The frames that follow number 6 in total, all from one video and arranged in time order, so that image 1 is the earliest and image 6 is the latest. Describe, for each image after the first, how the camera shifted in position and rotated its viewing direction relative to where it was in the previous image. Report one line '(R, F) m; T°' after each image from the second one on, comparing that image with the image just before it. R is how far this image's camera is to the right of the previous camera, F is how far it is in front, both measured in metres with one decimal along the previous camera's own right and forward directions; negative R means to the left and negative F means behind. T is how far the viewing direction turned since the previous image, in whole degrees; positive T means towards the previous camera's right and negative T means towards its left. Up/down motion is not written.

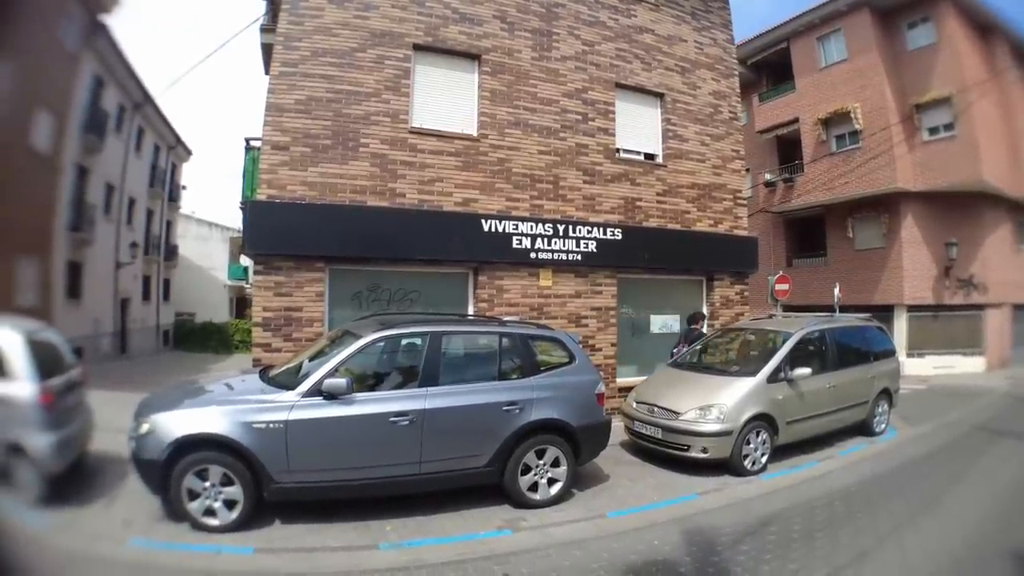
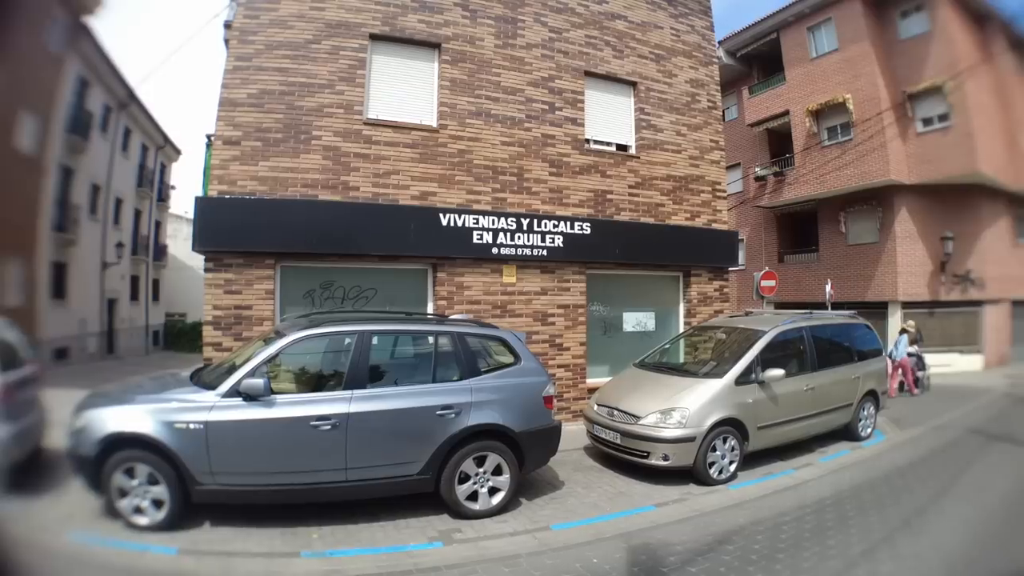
(+0.5, +0.3) m; 0°
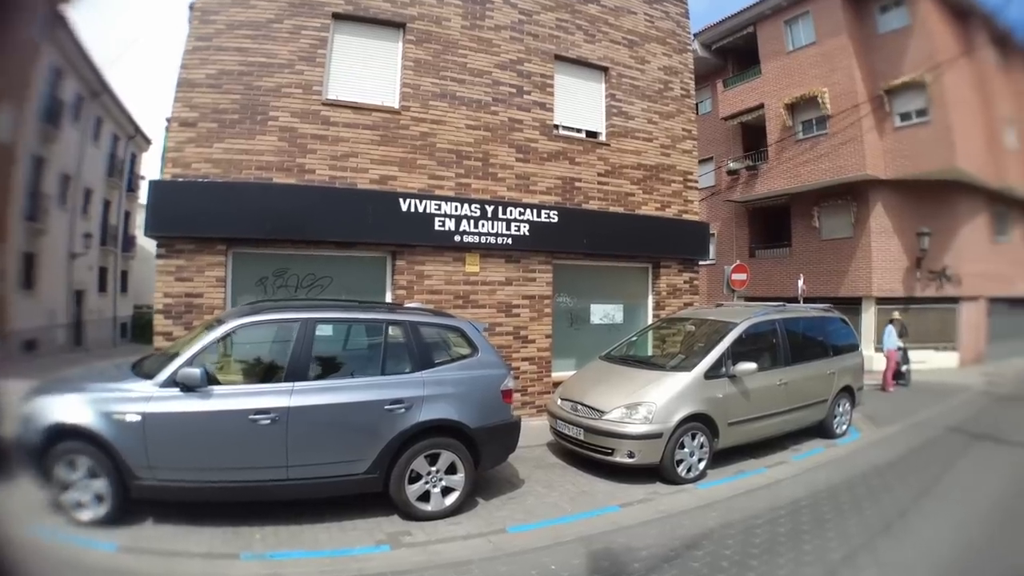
(+0.2, +0.2) m; +1°
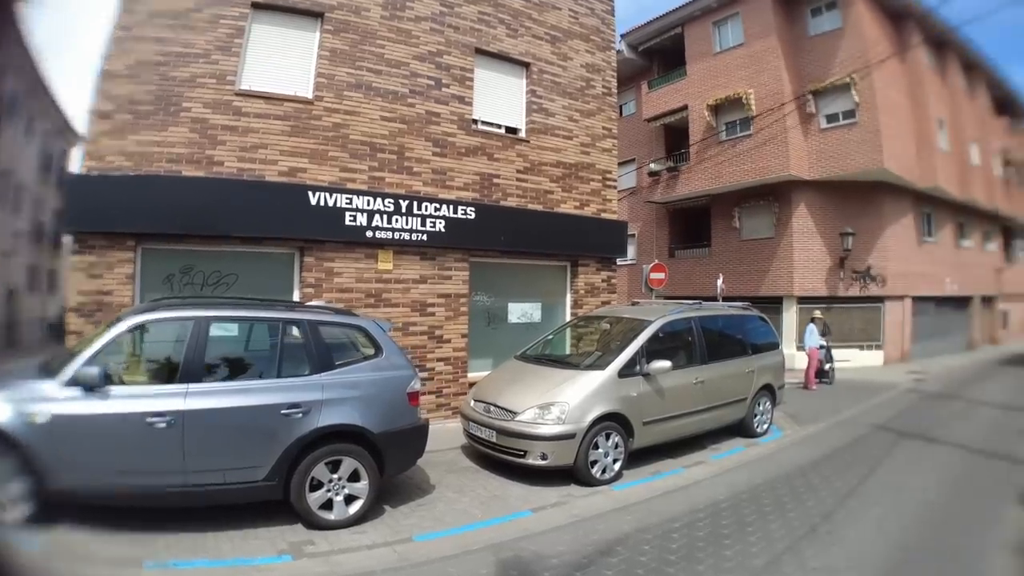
(+0.5, +0.1) m; +2°
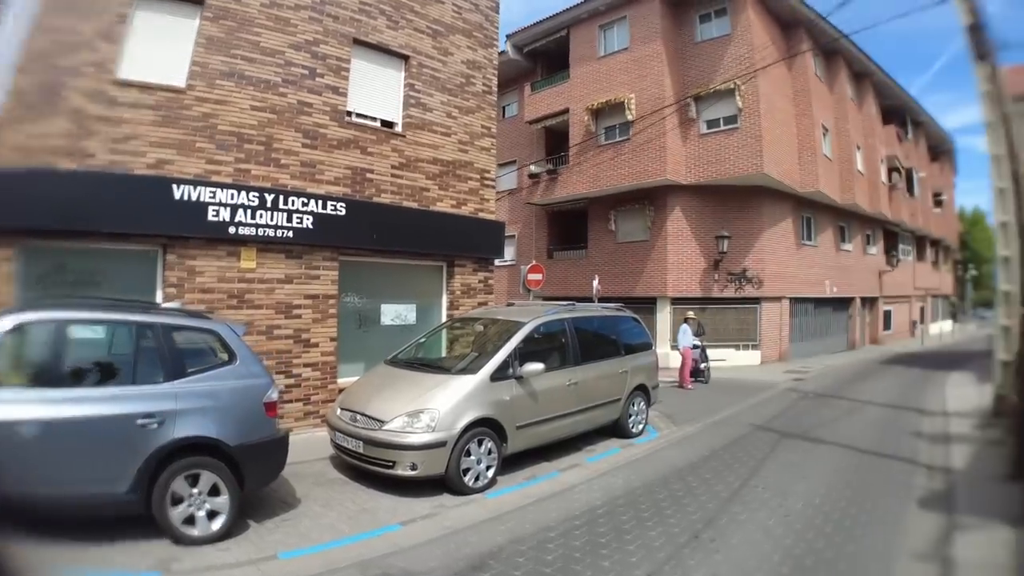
(+0.7, 0.0) m; +3°
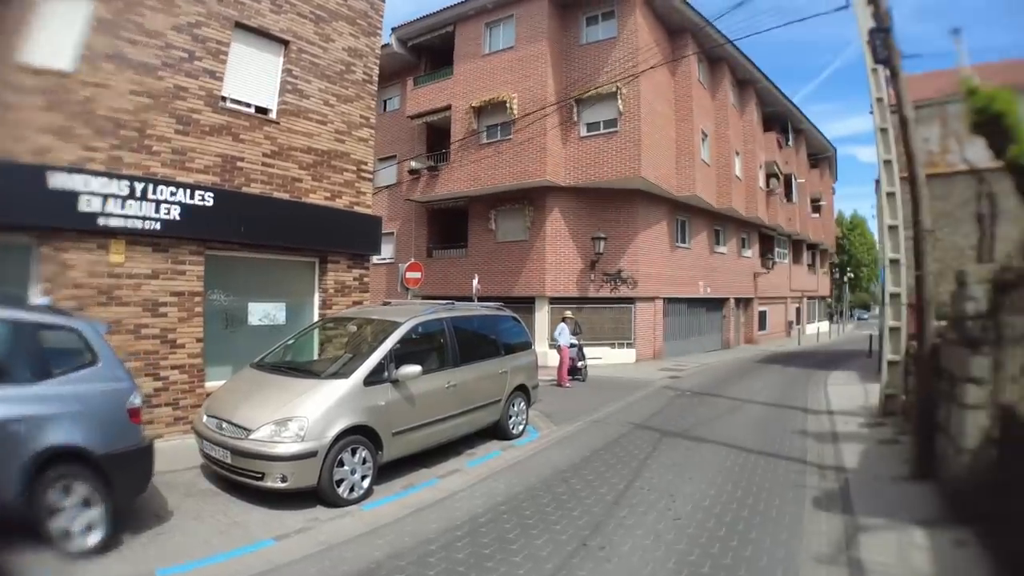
(+0.6, 0.0) m; +4°
